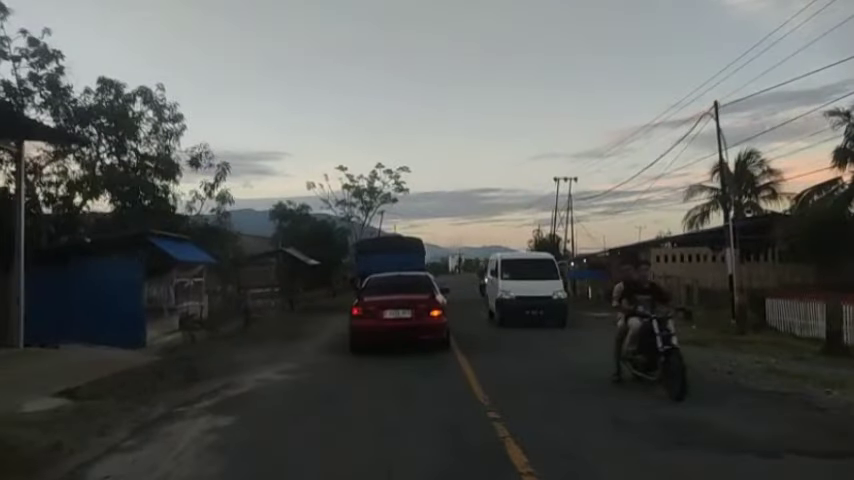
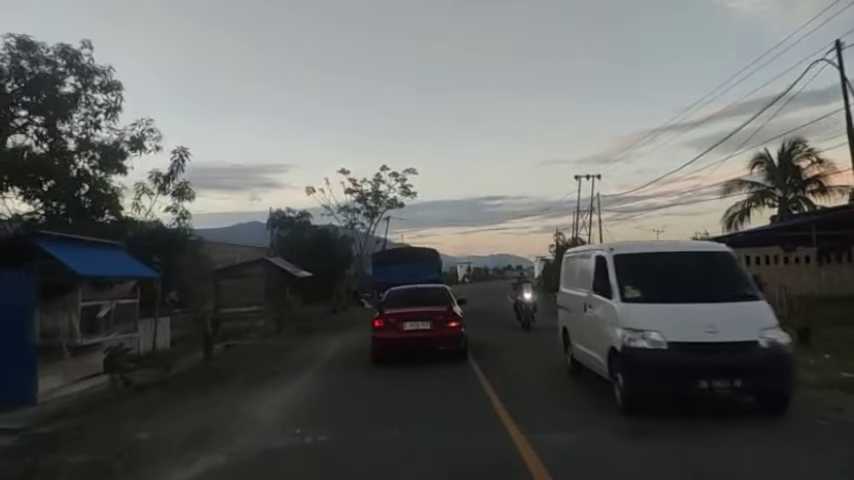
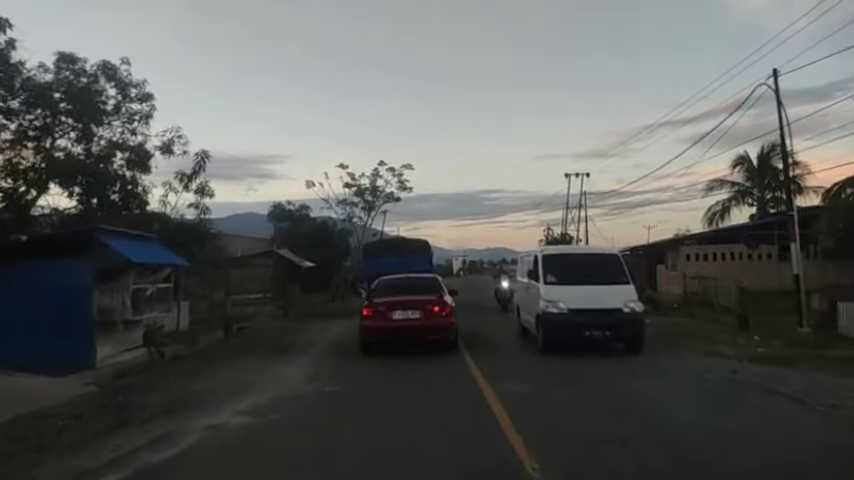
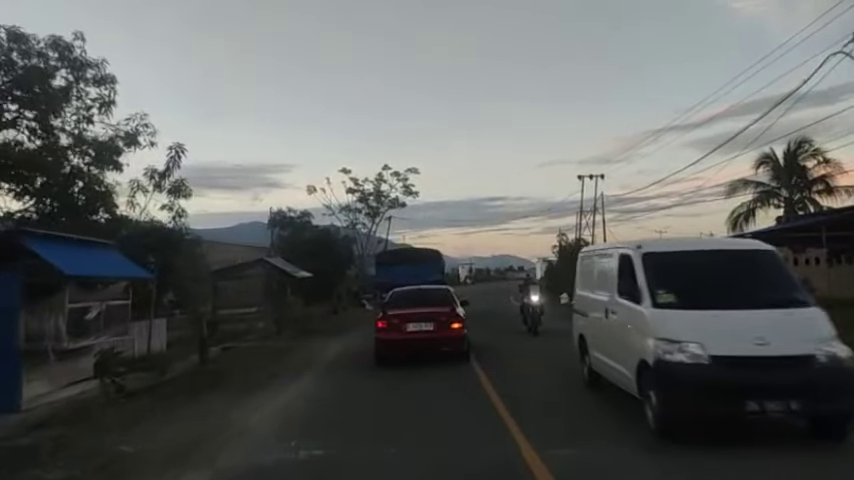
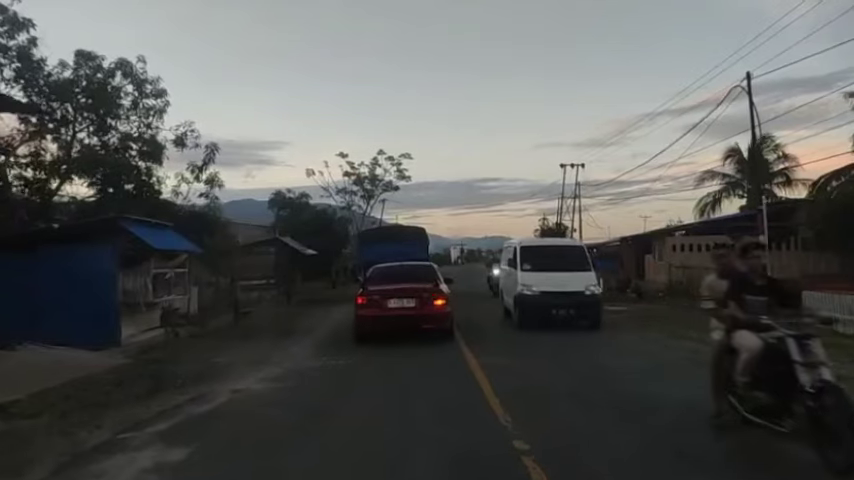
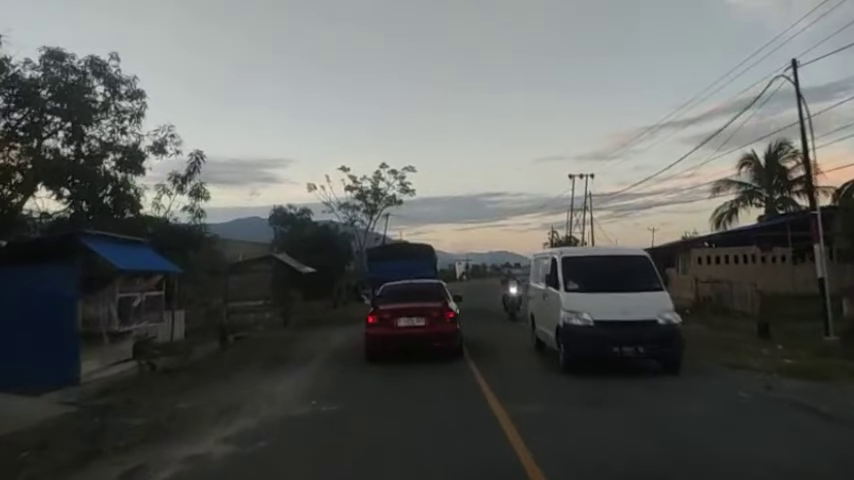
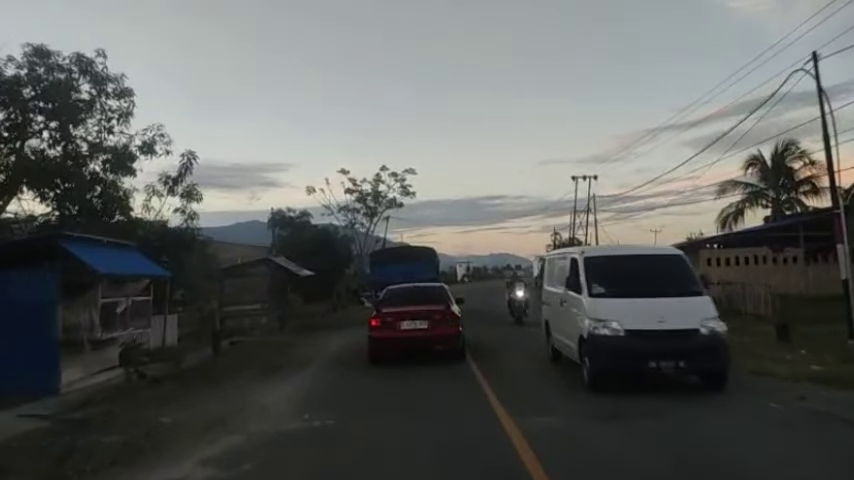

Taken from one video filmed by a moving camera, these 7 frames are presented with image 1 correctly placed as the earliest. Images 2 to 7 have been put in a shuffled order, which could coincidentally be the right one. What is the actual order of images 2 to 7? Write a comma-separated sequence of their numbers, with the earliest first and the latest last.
5, 3, 6, 7, 2, 4
